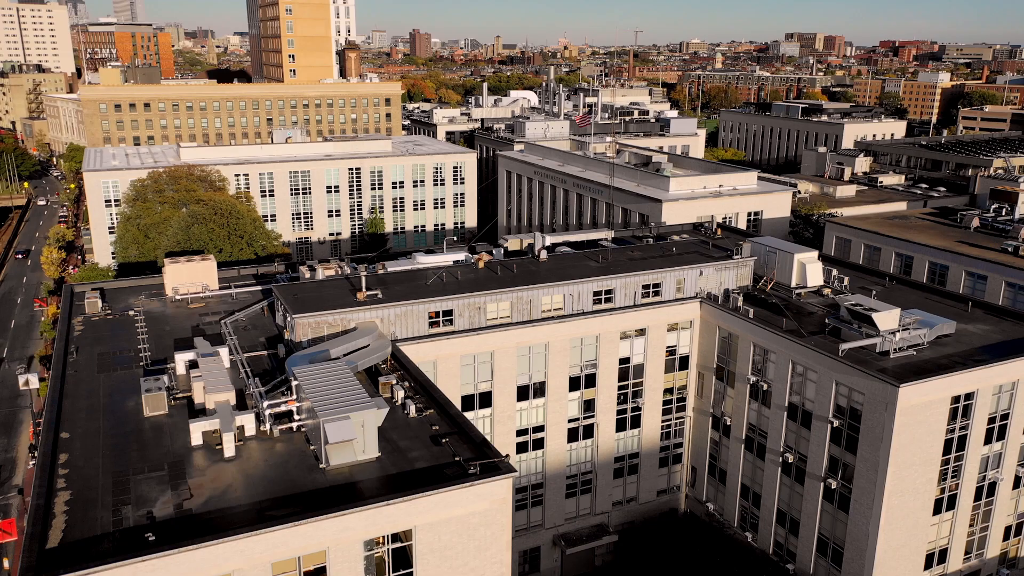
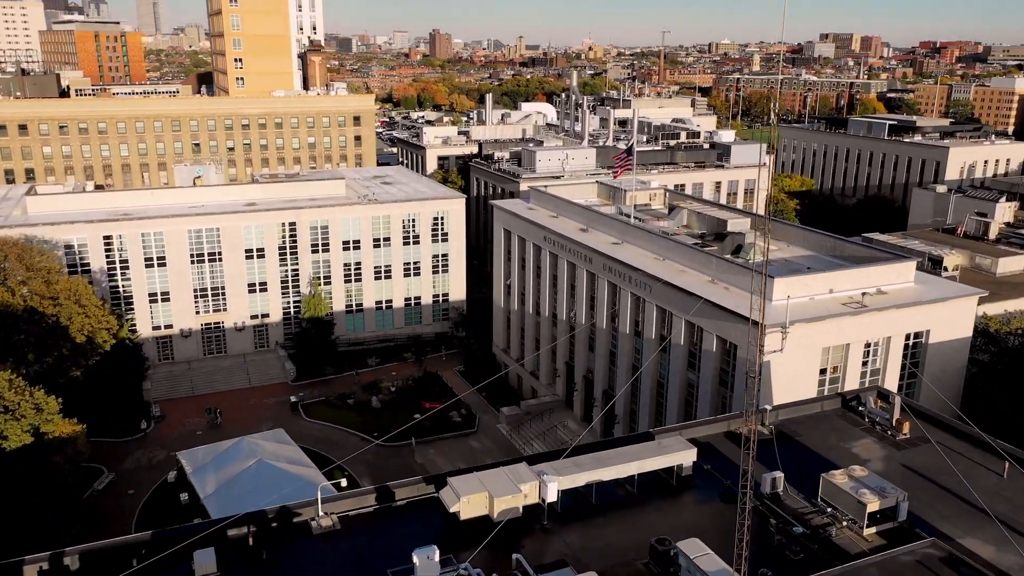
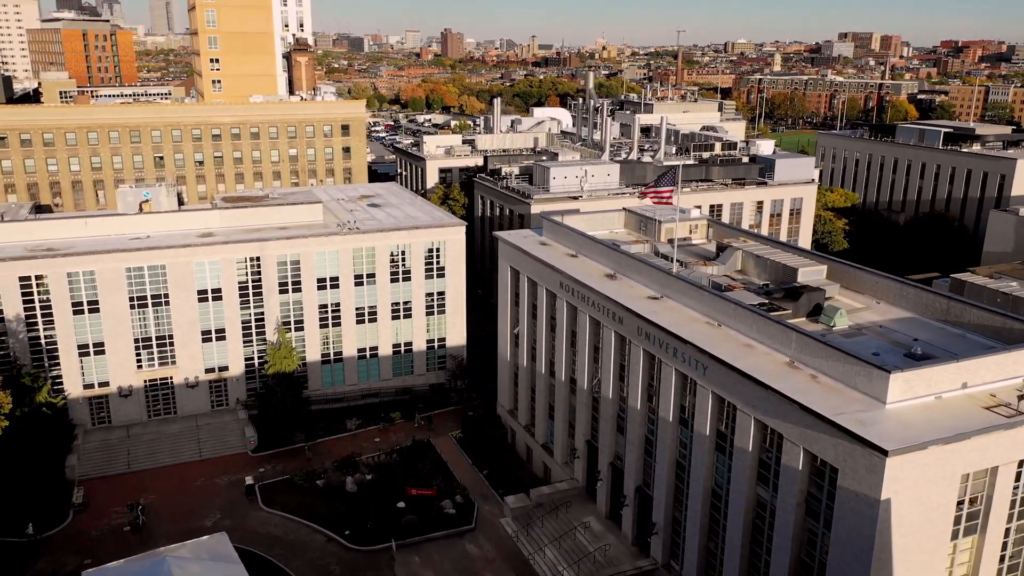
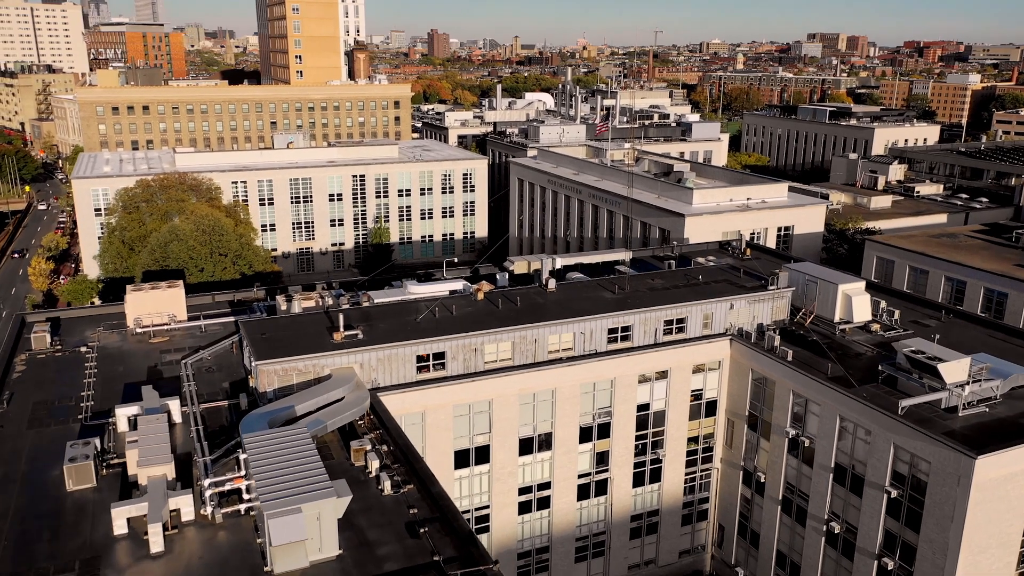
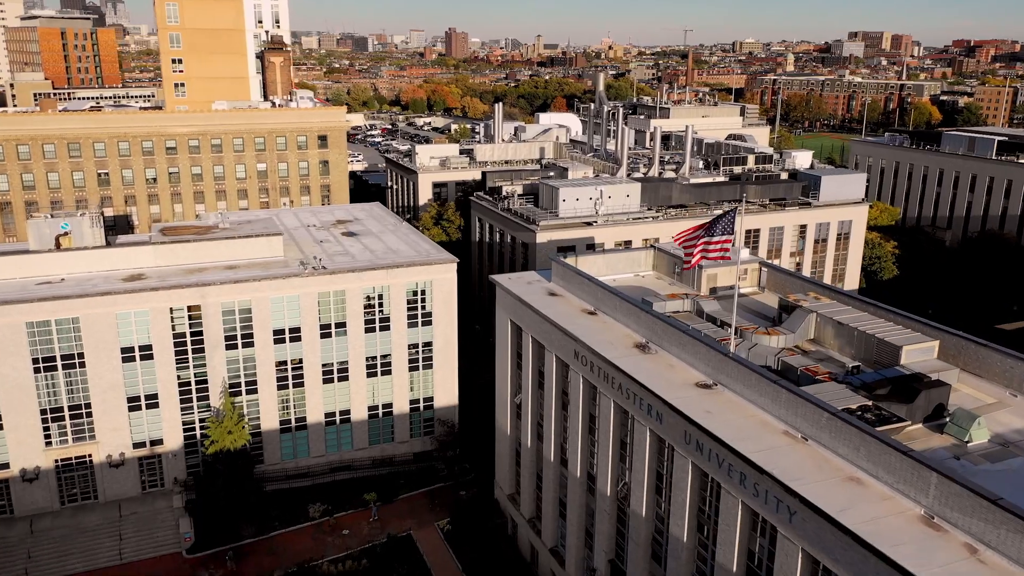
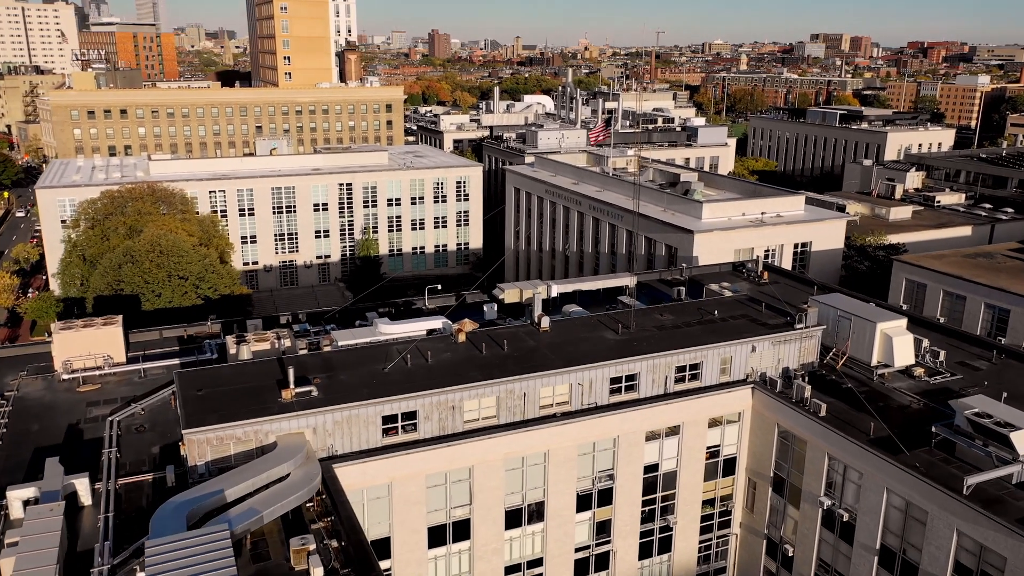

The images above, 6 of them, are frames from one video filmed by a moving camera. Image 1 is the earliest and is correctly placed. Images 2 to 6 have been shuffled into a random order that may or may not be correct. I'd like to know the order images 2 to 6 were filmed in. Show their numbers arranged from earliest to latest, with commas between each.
4, 6, 2, 3, 5
